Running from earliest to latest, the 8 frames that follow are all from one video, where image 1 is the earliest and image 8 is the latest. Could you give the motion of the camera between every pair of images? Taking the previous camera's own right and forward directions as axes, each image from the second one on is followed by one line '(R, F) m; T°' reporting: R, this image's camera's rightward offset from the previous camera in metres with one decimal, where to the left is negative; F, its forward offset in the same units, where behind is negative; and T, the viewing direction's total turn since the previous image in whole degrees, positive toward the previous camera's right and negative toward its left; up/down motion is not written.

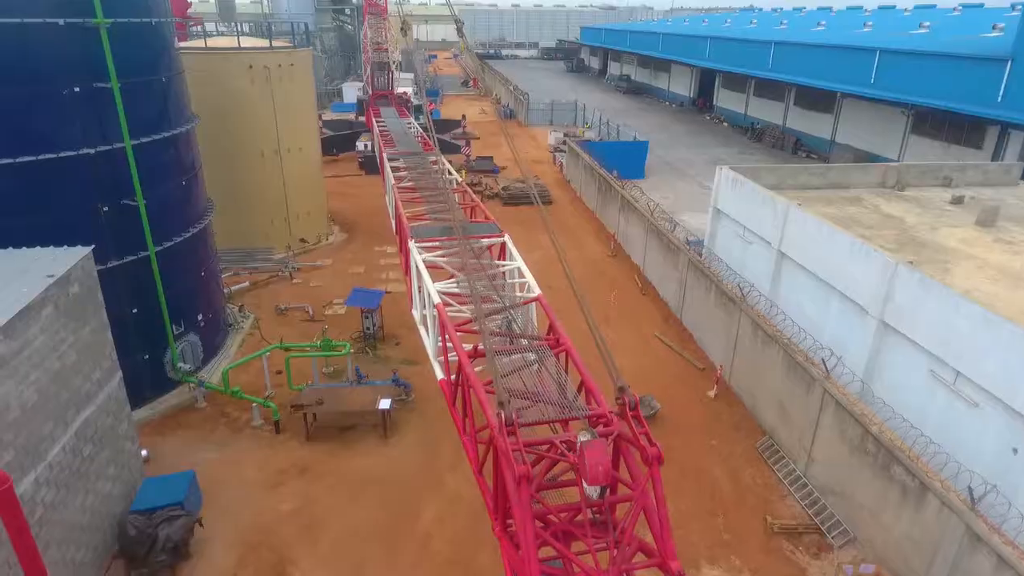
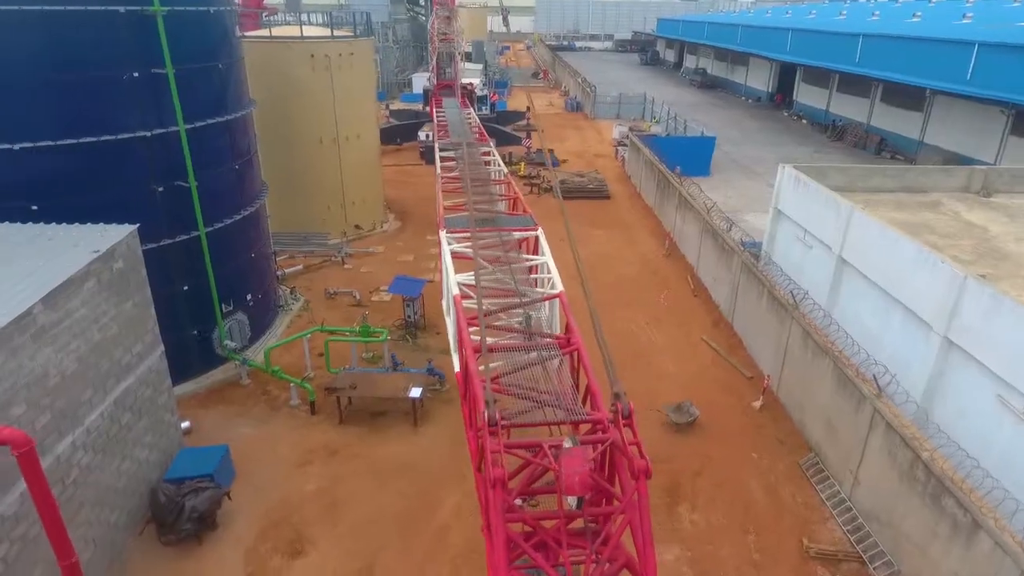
(+0.8, +0.3) m; -6°
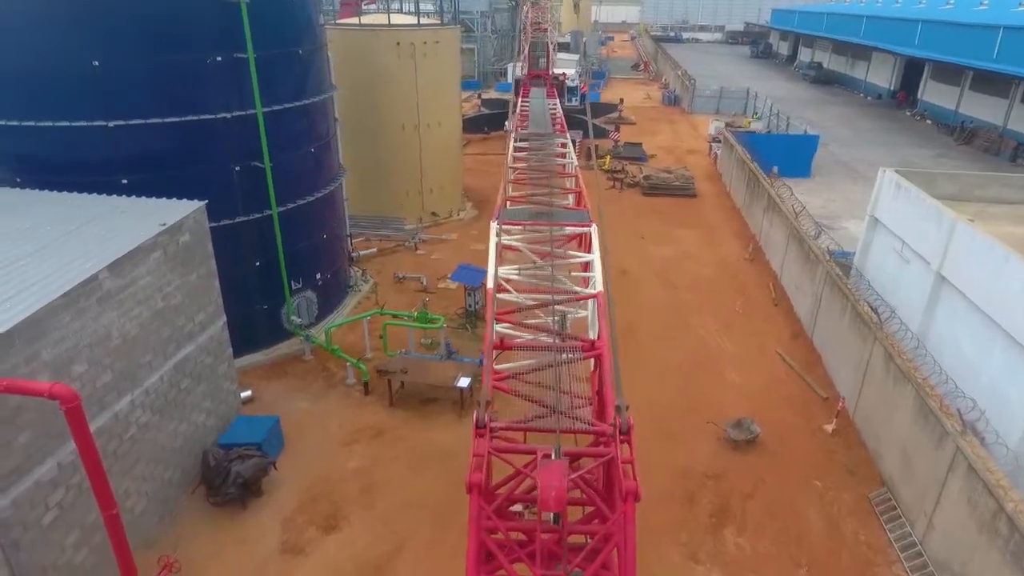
(+0.9, +0.4) m; -8°
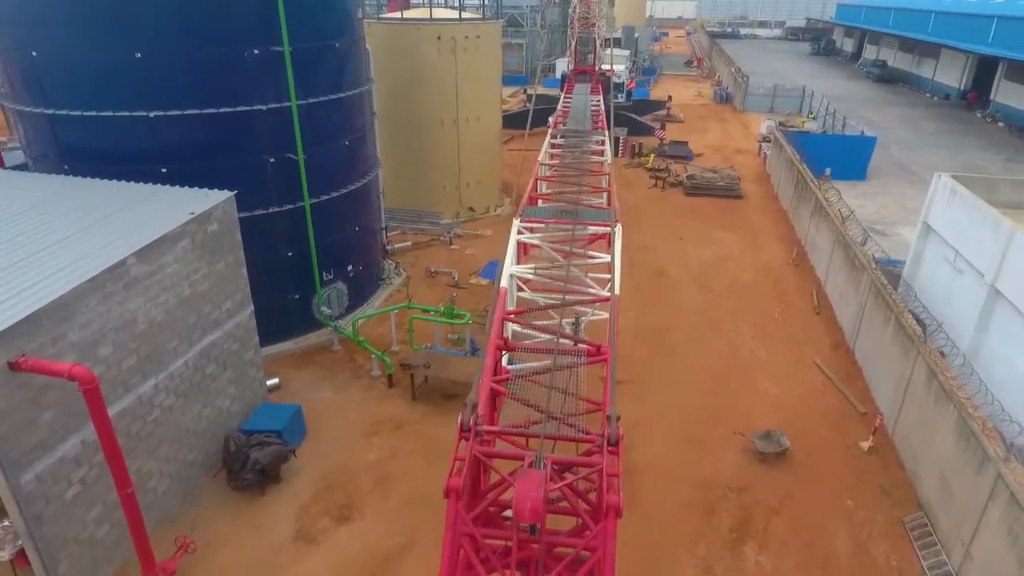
(+0.5, +0.2) m; -4°
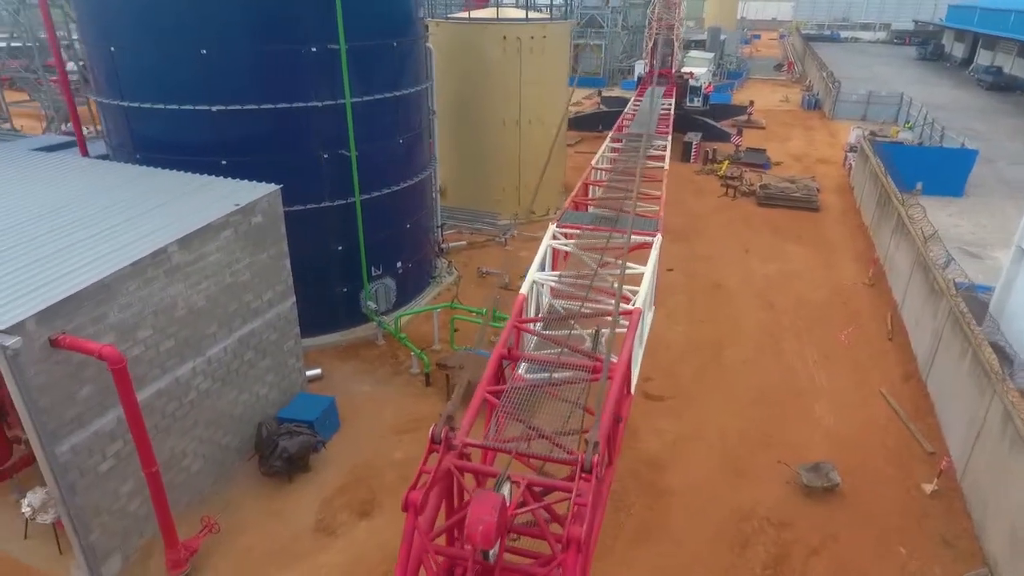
(+0.9, +0.3) m; -7°
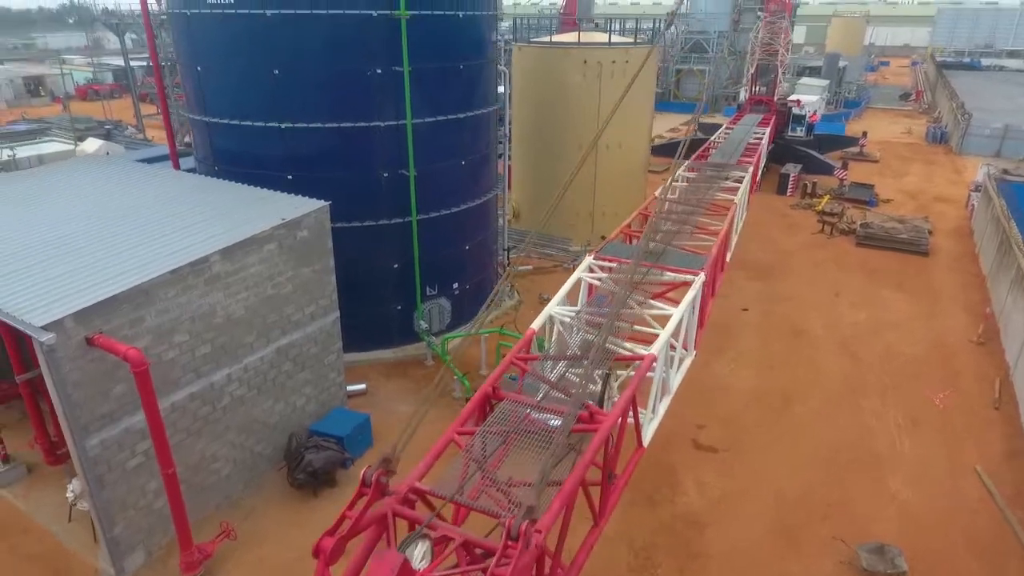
(+1.3, +0.6) m; -9°
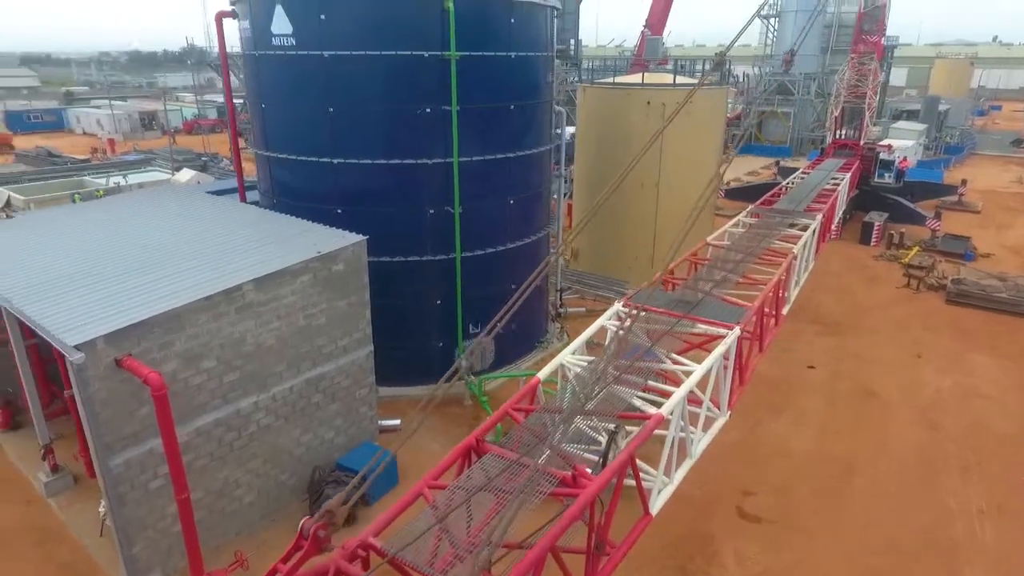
(+1.0, +0.5) m; -7°
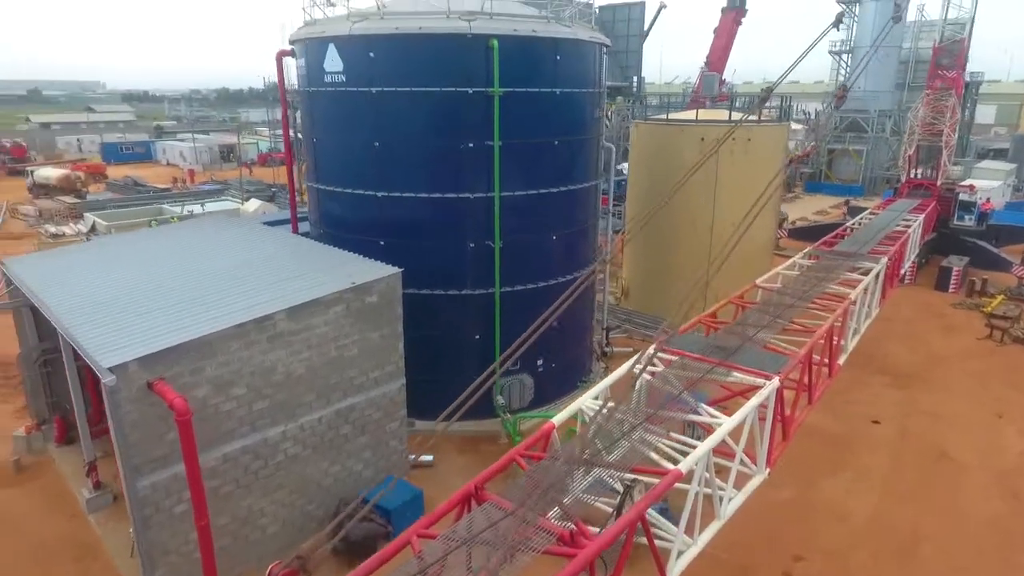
(+0.6, +0.3) m; -6°
